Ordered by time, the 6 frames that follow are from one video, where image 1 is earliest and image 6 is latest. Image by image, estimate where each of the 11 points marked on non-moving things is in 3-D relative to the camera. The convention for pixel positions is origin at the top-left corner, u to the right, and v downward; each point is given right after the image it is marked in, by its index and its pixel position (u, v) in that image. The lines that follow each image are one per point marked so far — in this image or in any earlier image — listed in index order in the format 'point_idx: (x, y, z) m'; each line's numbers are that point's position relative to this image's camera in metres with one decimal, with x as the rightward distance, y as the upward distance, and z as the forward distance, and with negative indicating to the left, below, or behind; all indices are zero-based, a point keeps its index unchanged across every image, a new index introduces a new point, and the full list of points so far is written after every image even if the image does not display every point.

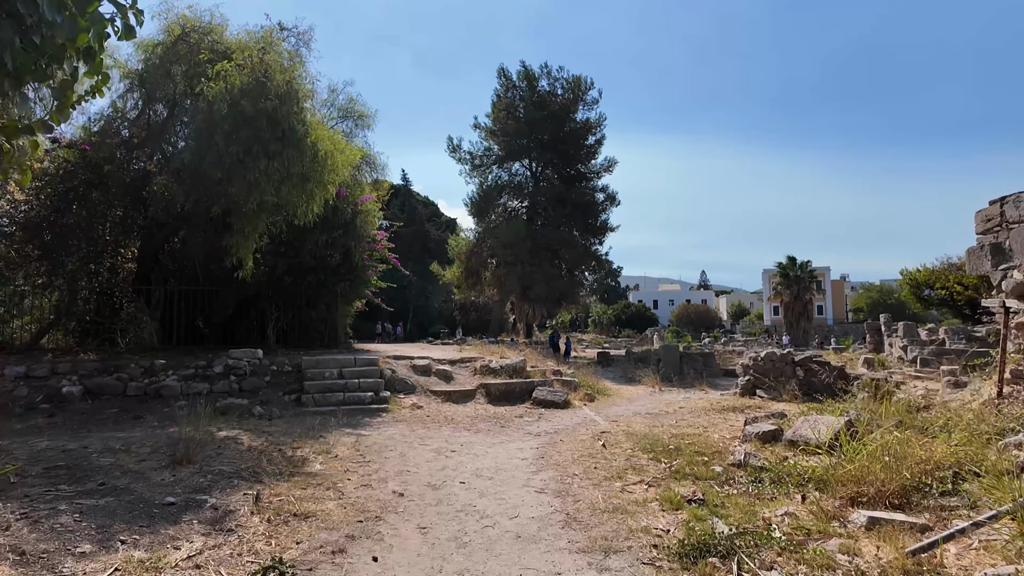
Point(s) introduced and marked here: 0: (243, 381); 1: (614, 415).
0: (-4.0, -1.4, +8.8) m
1: (+1.5, -1.8, +8.4) m
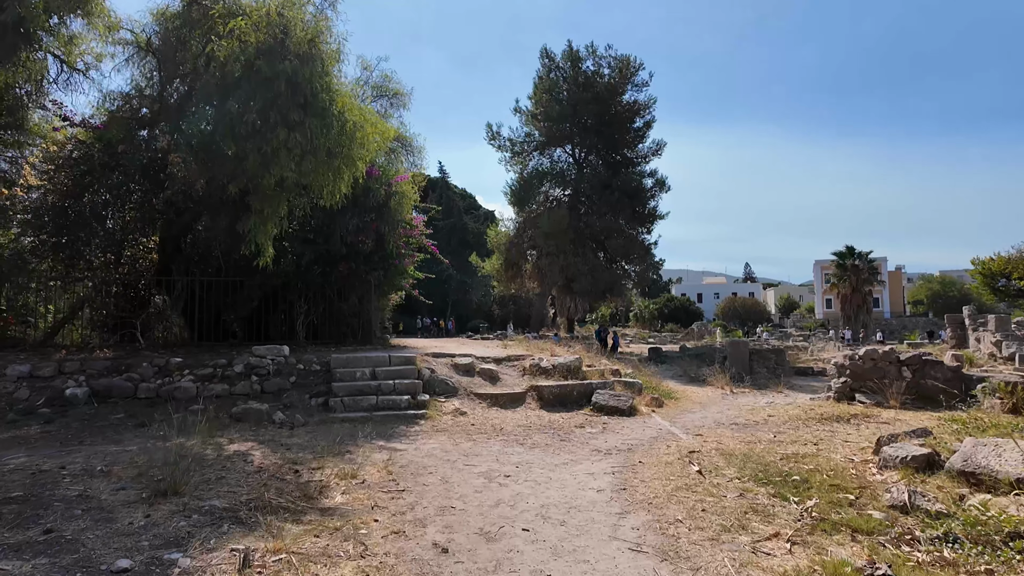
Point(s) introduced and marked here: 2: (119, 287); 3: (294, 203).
0: (-3.3, -1.3, +7.8) m
1: (+2.2, -1.7, +7.1) m
2: (-6.6, 0.0, +10.0) m
3: (-3.1, +1.2, +8.4) m
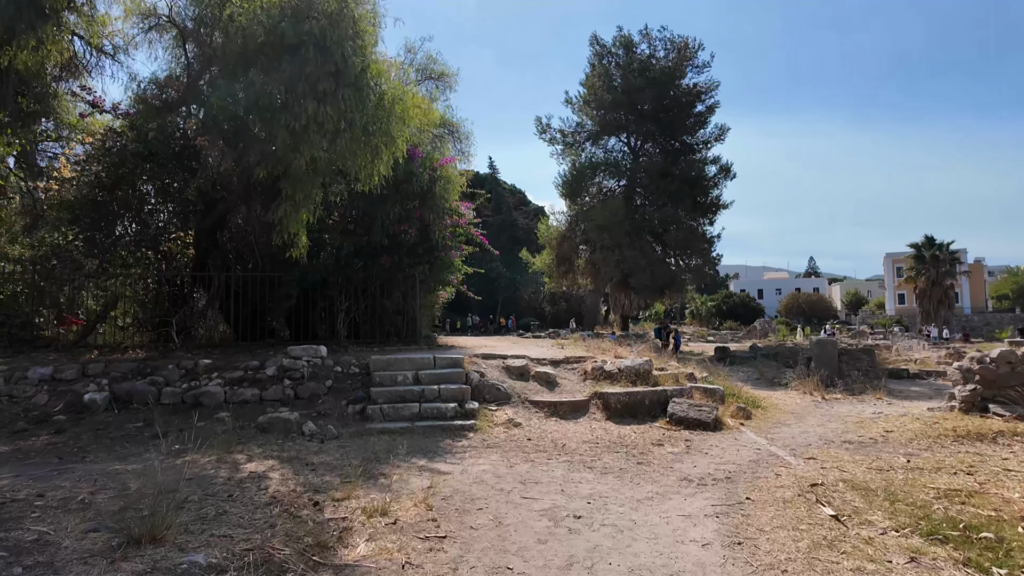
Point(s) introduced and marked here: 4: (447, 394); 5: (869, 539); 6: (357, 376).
0: (-2.5, -1.2, +7.1) m
1: (+2.8, -1.5, +5.9) m
2: (-5.7, +0.1, +9.5) m
3: (-2.4, +1.3, +7.6) m
4: (-0.7, -1.2, +6.8) m
5: (+1.9, -1.3, +3.2) m
6: (-1.9, -1.1, +7.4) m
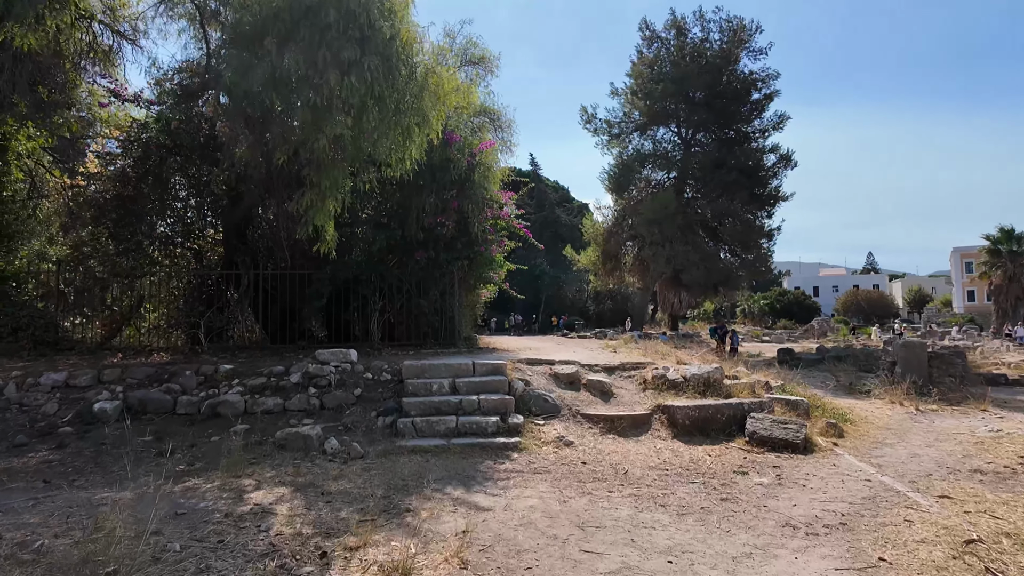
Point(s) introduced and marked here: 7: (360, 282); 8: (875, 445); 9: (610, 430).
0: (-2.0, -1.2, +6.4) m
1: (+3.2, -1.5, +4.8) m
2: (-5.0, +0.1, +9.0) m
3: (-1.8, +1.3, +6.8) m
4: (-0.2, -1.2, +5.9) m
5: (+2.2, -1.3, +2.2) m
6: (-1.4, -1.1, +6.7) m
7: (-2.3, +0.1, +9.0) m
8: (+3.7, -1.6, +6.1) m
9: (+1.0, -1.4, +5.9) m
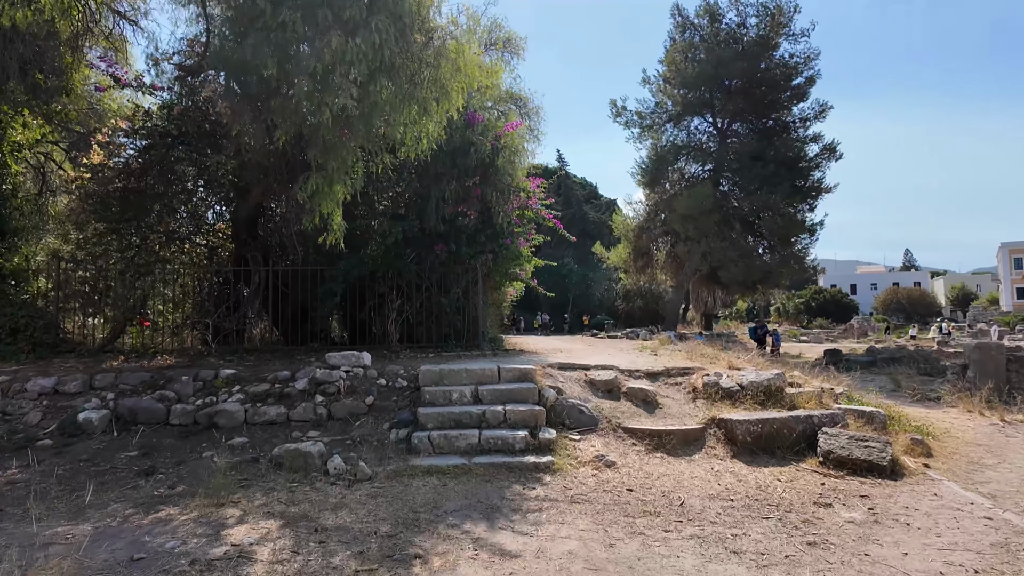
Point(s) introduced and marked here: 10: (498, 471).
0: (-1.7, -1.1, +5.7) m
1: (+3.4, -1.4, +3.9) m
2: (-4.6, +0.1, +8.4) m
3: (-1.5, +1.4, +6.2) m
4: (0.0, -1.1, +5.2) m
5: (+2.3, -1.3, +1.3) m
6: (-1.1, -1.0, +6.0) m
7: (-1.9, +0.1, +8.4) m
8: (+4.0, -1.5, +5.2) m
9: (+1.2, -1.4, +5.1) m
10: (-0.1, -1.4, +4.6) m
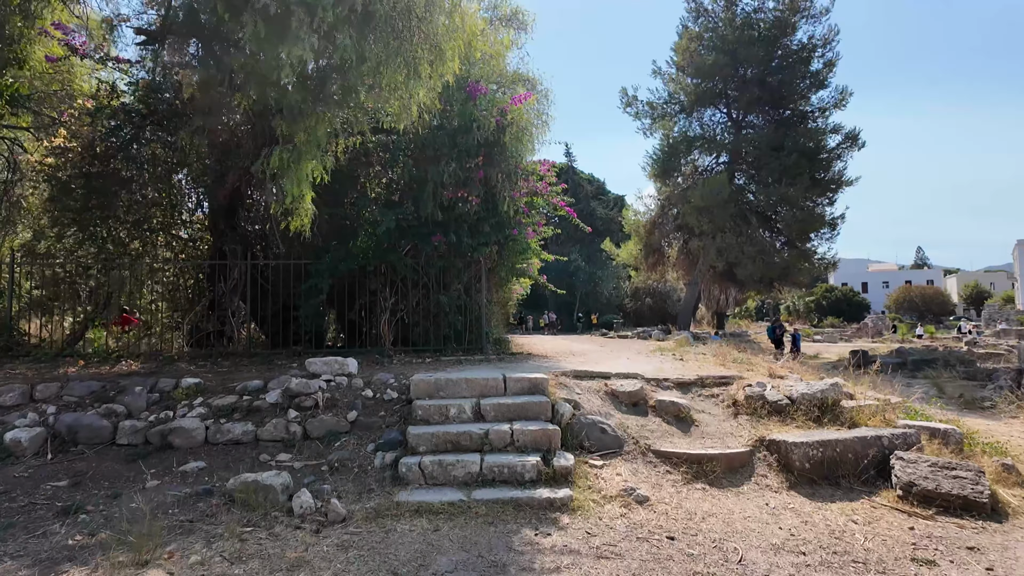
0: (-1.7, -1.1, +4.8) m
1: (+3.5, -1.4, +3.0) m
2: (-4.5, +0.2, +7.6) m
3: (-1.4, +1.4, +5.3) m
4: (+0.1, -1.1, +4.3) m
5: (+2.3, -1.2, +0.4) m
6: (-1.0, -1.0, +5.1) m
7: (-1.8, +0.2, +7.5) m
8: (+4.1, -1.5, +4.2) m
9: (+1.3, -1.3, +4.2) m
10: (-0.1, -1.4, +3.7) m
